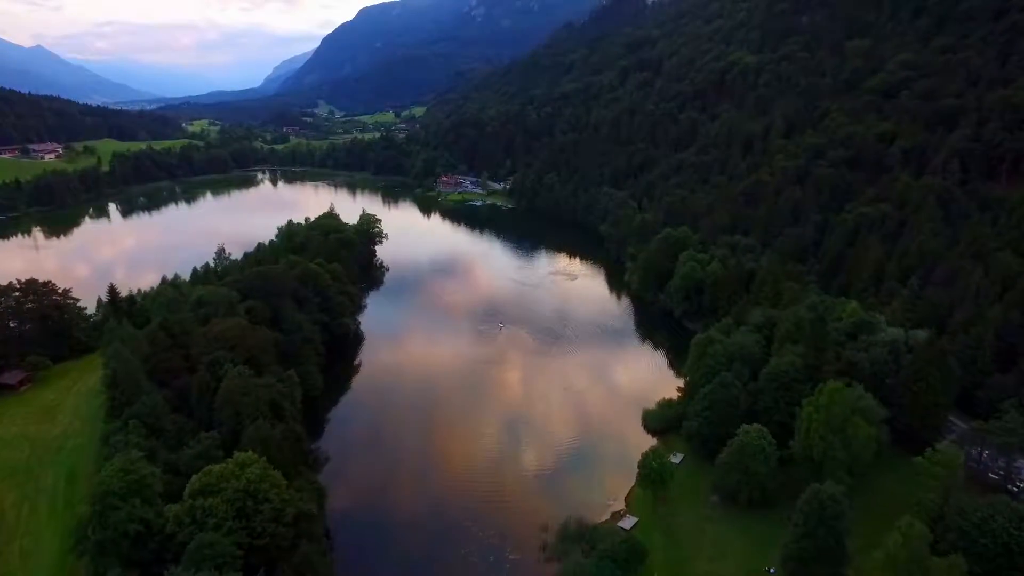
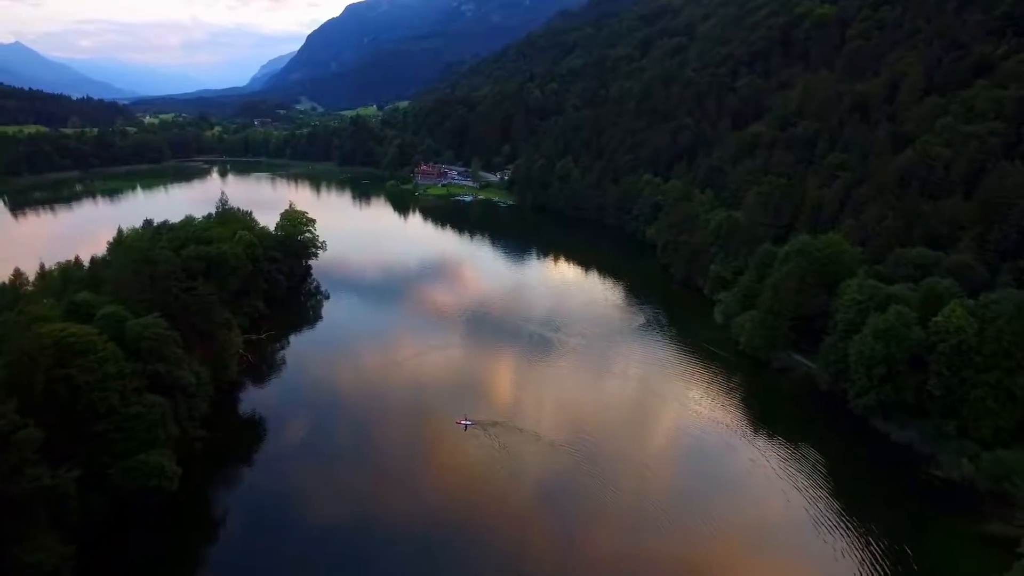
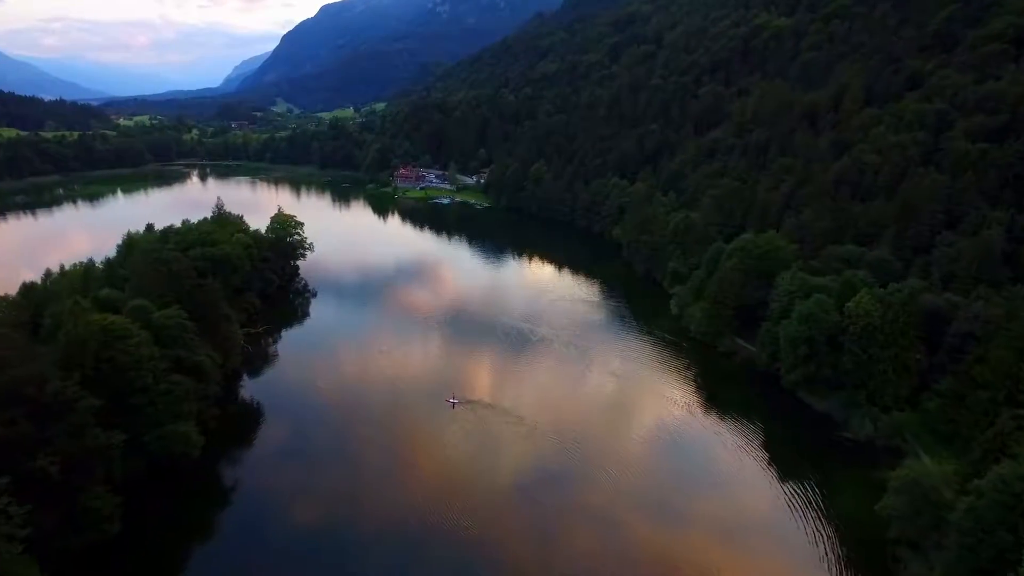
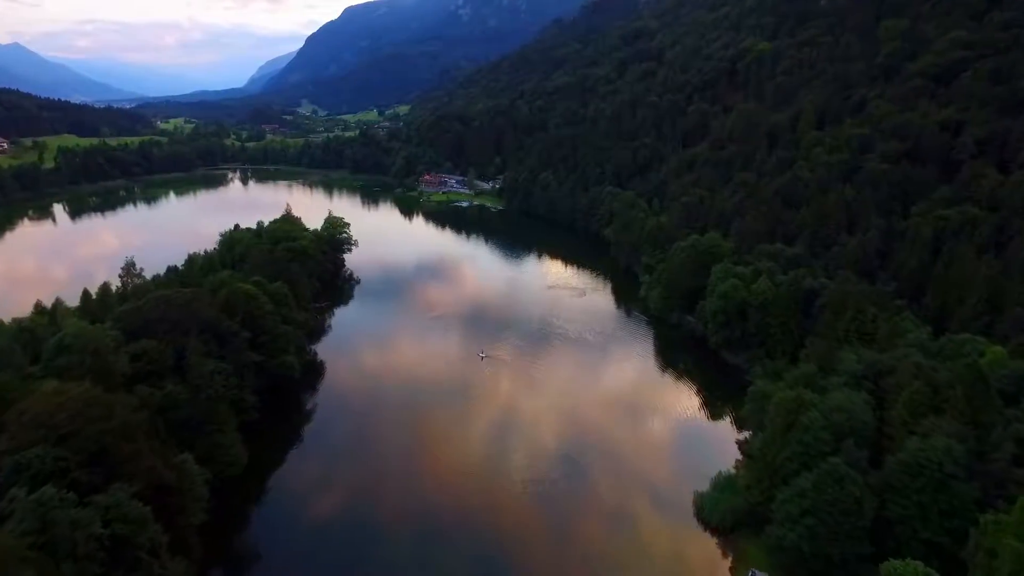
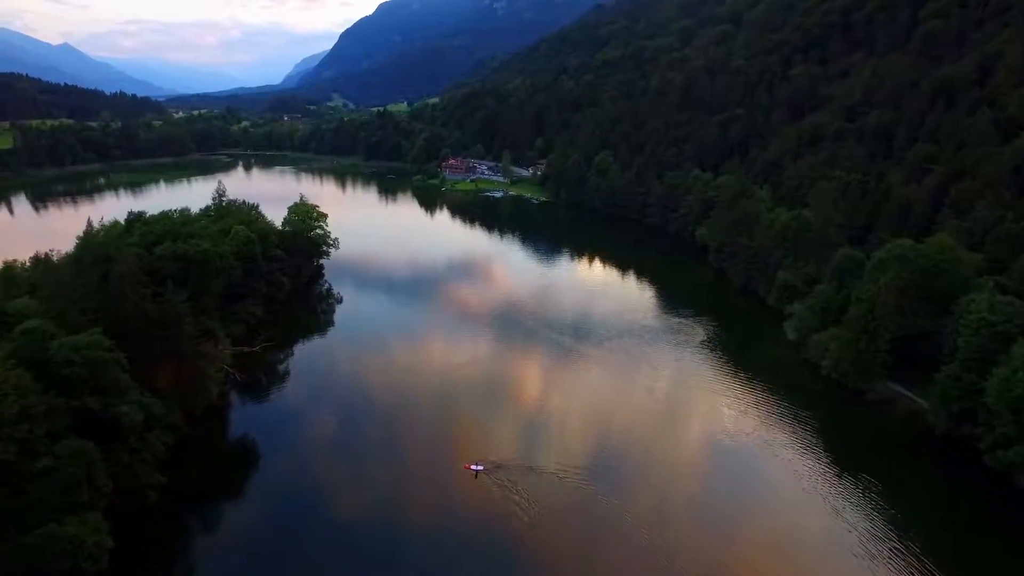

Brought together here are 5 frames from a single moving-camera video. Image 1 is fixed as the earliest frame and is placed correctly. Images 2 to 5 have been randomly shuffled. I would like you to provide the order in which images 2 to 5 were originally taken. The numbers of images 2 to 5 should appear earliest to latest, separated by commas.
4, 3, 2, 5
